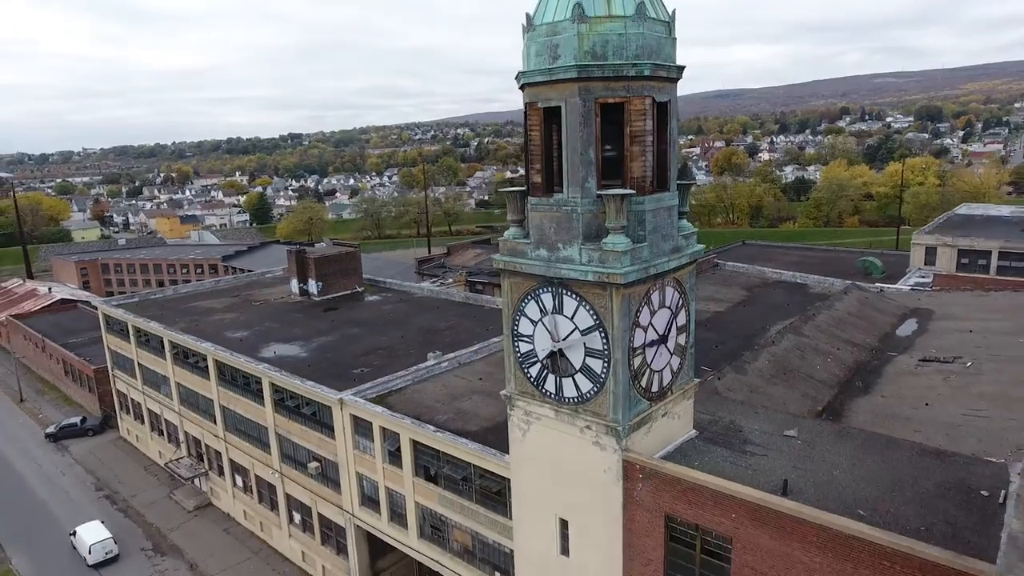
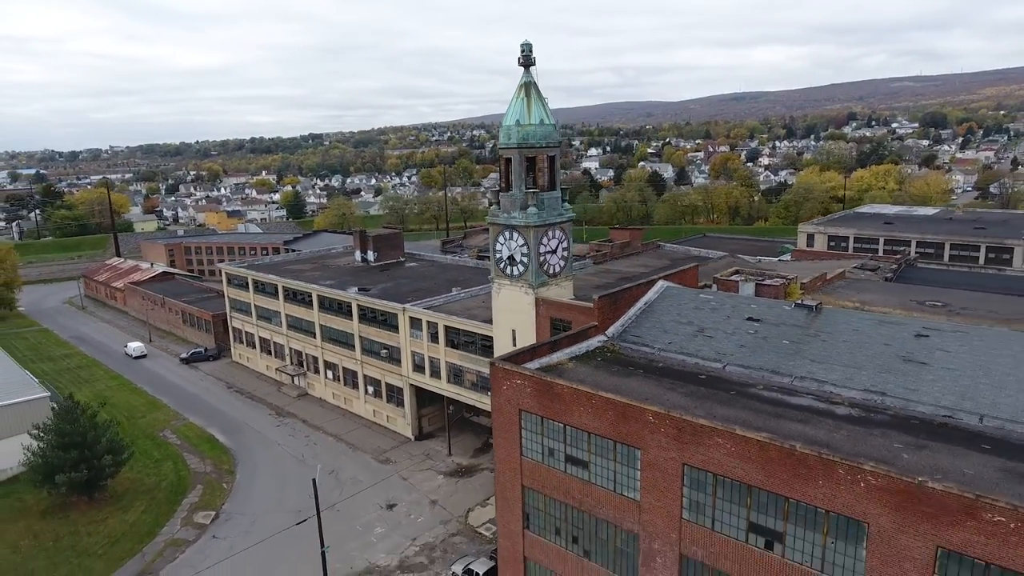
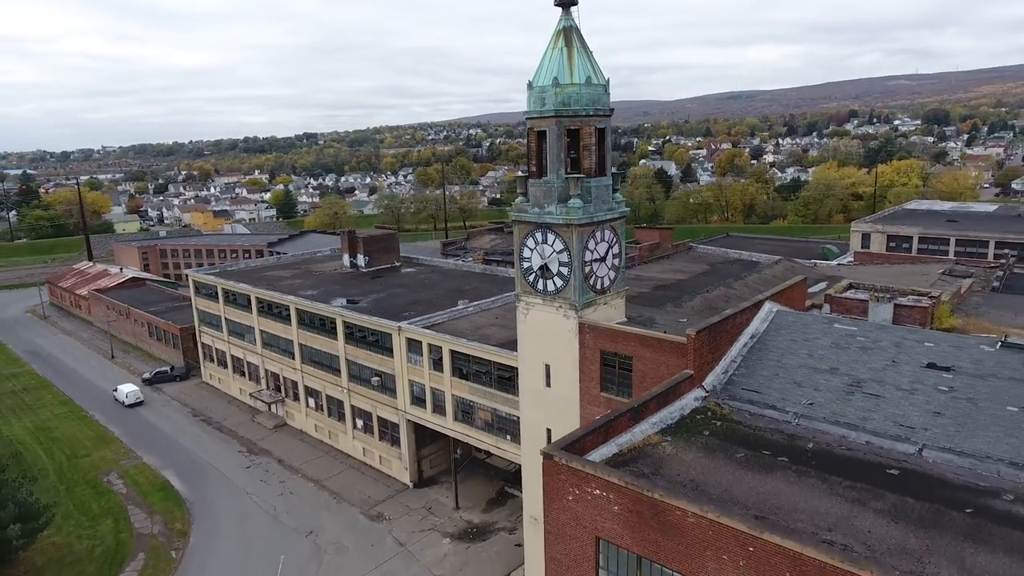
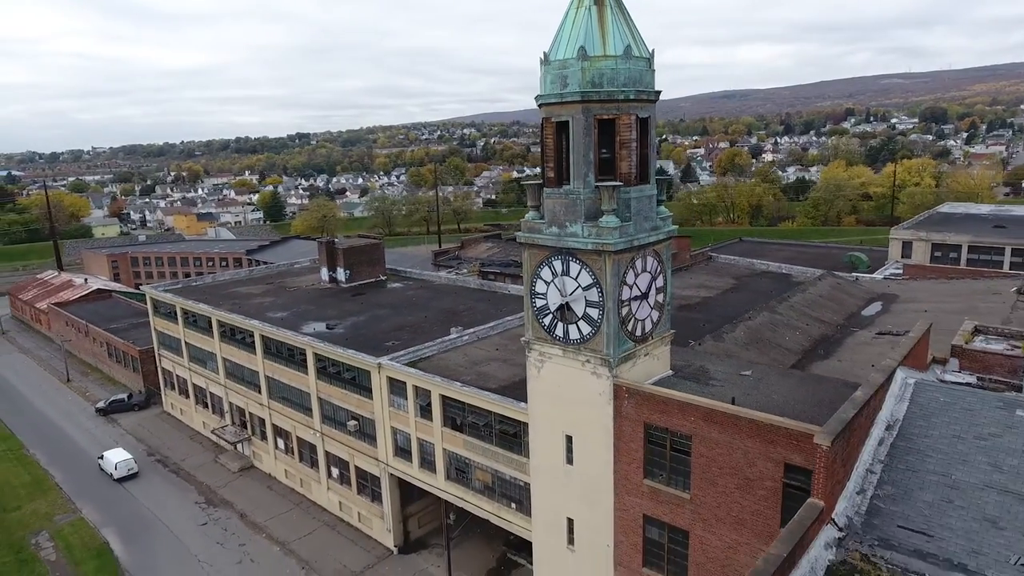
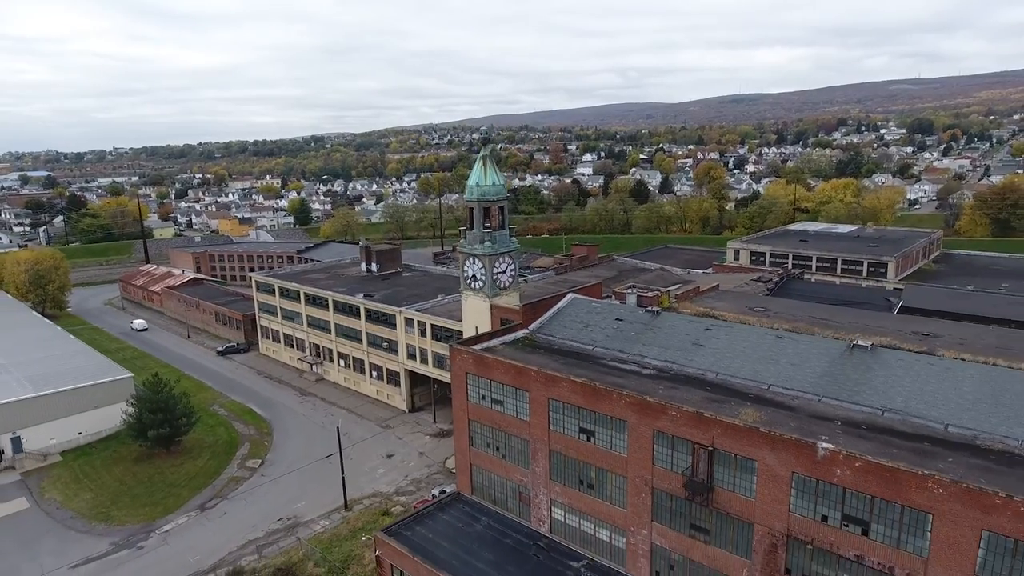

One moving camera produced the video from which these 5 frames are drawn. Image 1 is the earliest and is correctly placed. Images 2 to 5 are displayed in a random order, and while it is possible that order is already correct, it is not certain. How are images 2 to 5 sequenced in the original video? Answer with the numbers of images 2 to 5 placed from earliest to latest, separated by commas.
4, 3, 2, 5
